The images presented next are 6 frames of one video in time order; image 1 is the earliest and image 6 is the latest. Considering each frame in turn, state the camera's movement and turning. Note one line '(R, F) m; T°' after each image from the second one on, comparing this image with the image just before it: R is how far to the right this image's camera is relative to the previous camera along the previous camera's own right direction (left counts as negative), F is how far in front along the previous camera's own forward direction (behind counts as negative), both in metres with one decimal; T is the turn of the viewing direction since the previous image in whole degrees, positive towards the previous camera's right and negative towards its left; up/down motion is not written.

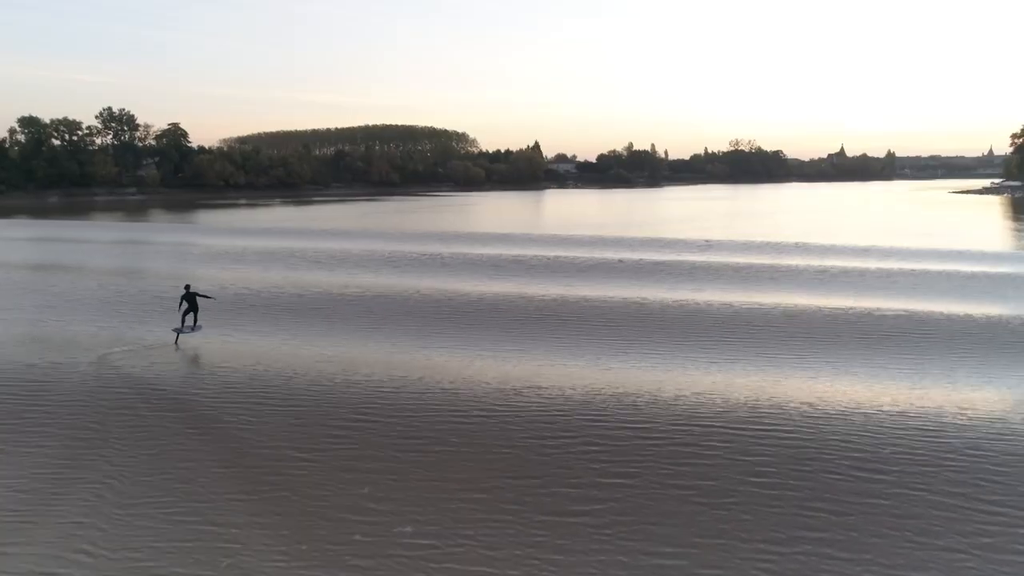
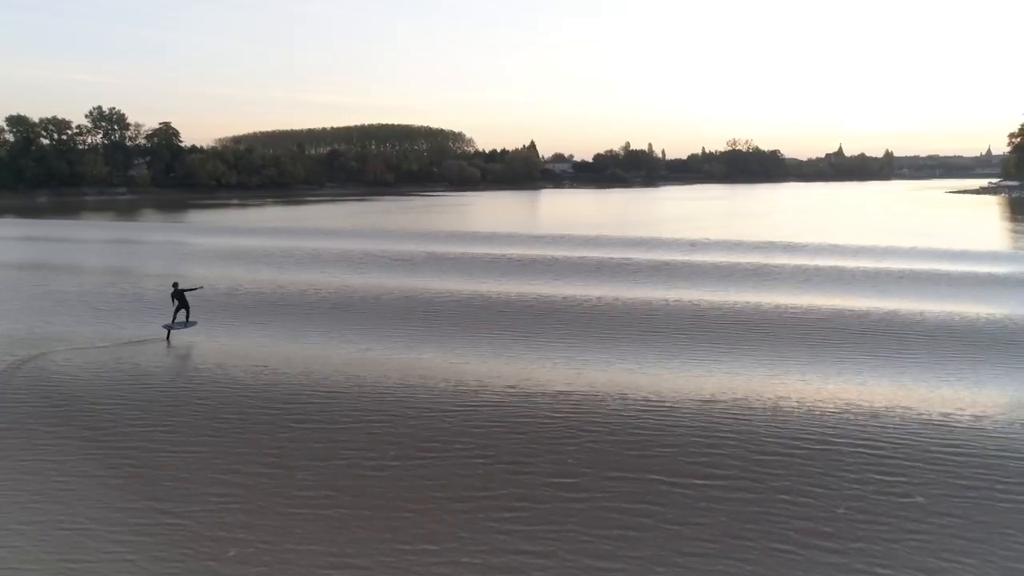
(+0.8, +0.6) m; 0°
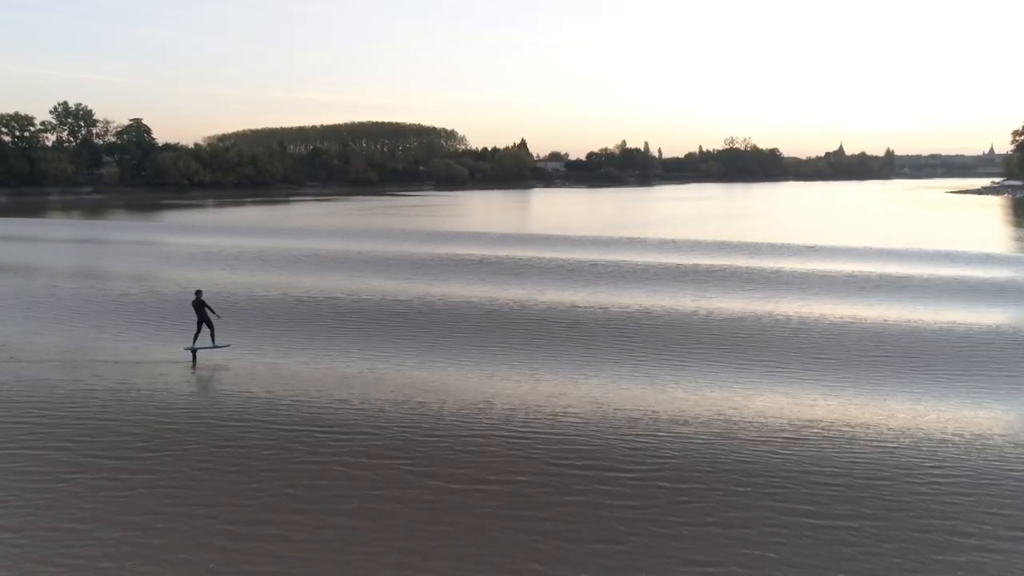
(+1.7, +3.7) m; 0°
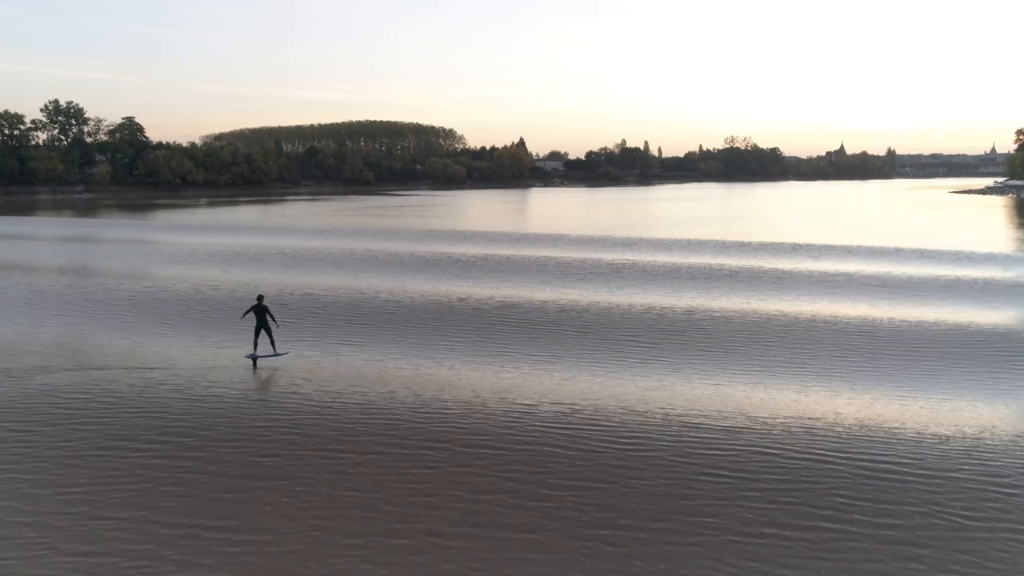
(+0.4, +1.1) m; 0°
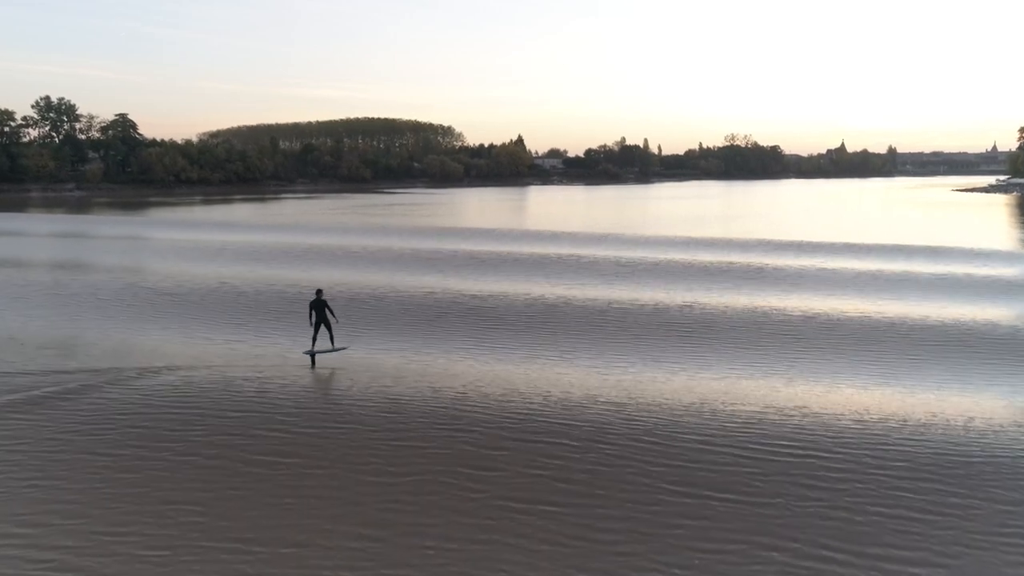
(+0.2, +1.1) m; 0°
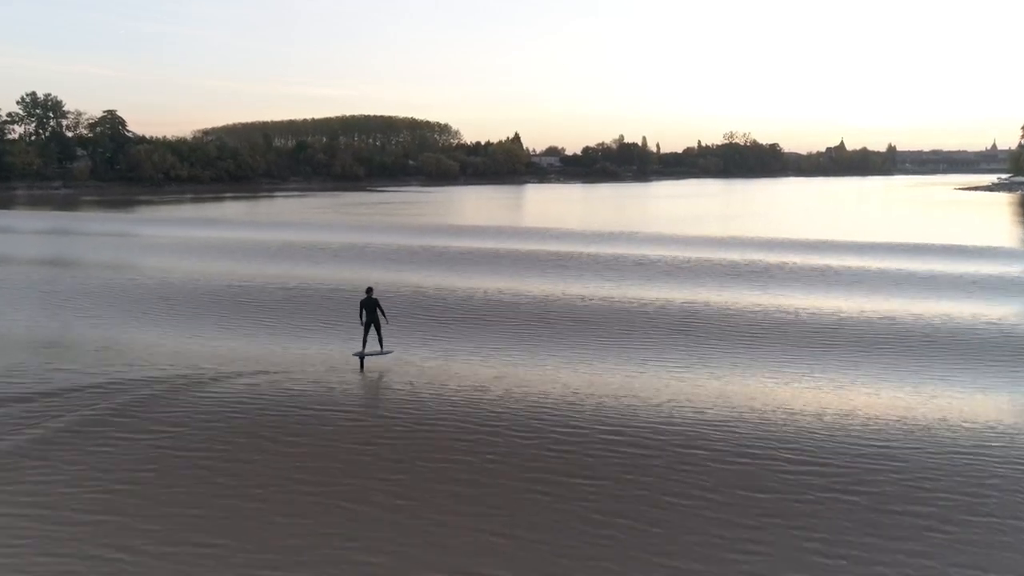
(+0.3, +1.4) m; 0°
